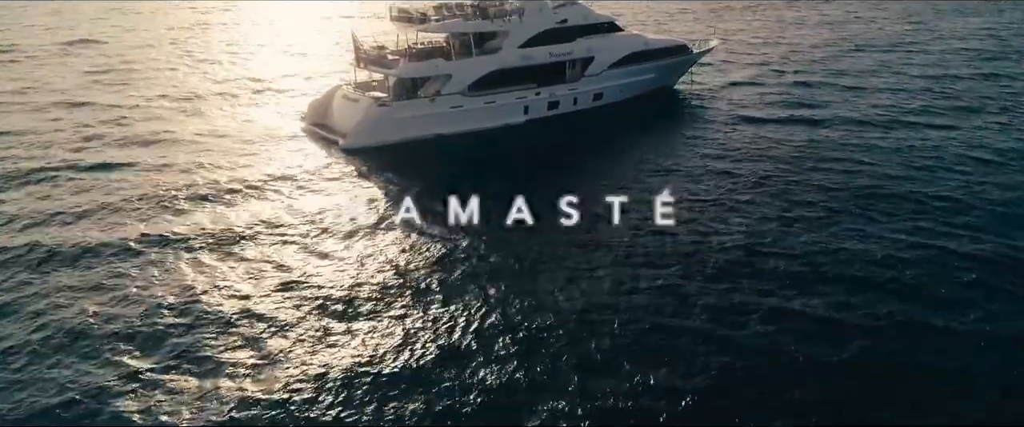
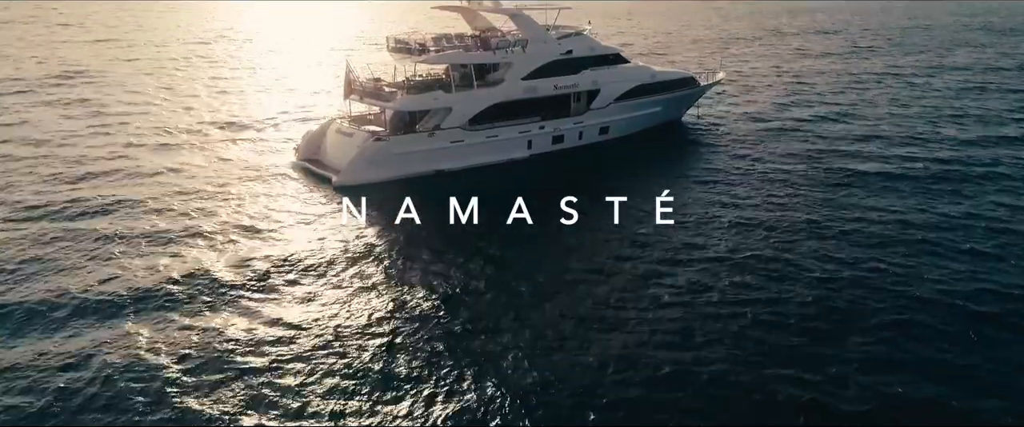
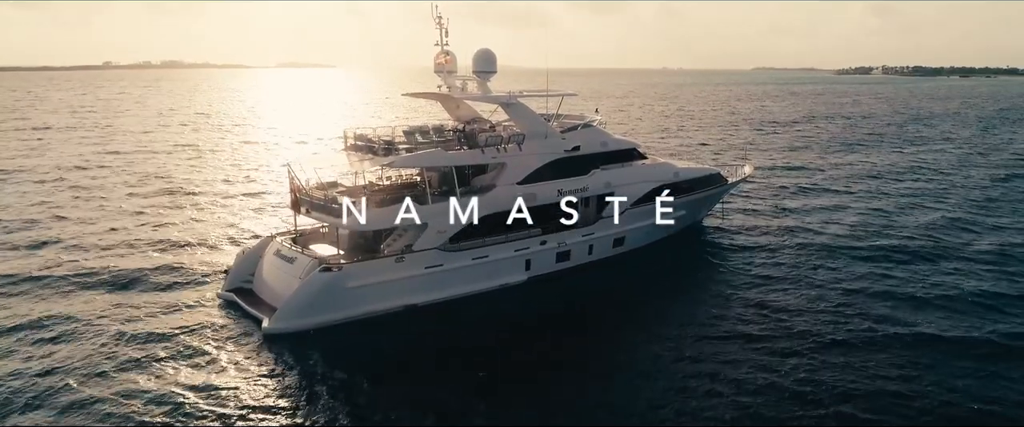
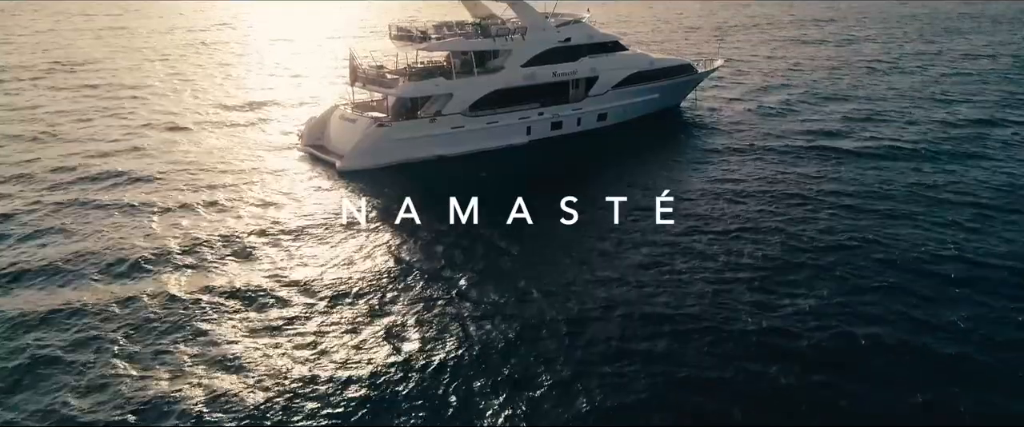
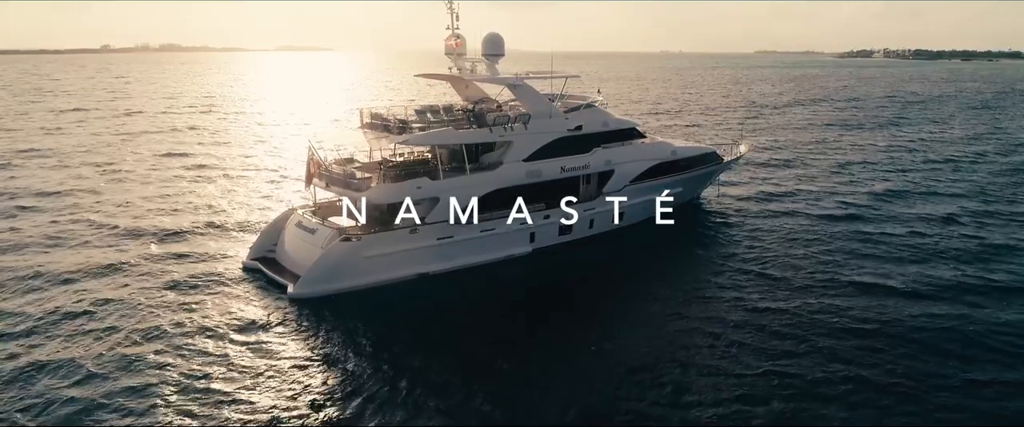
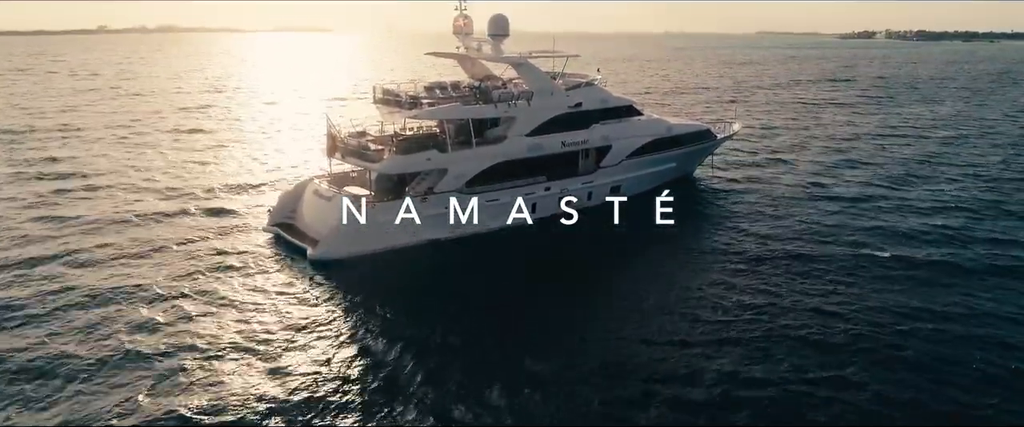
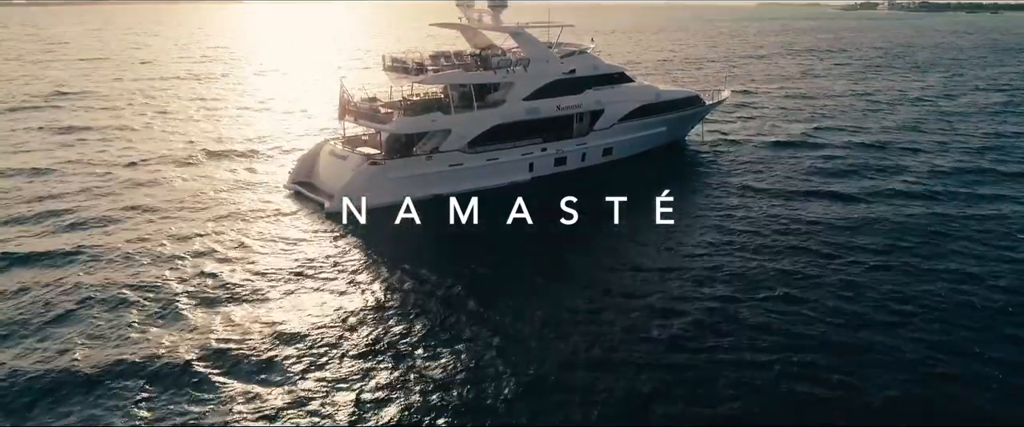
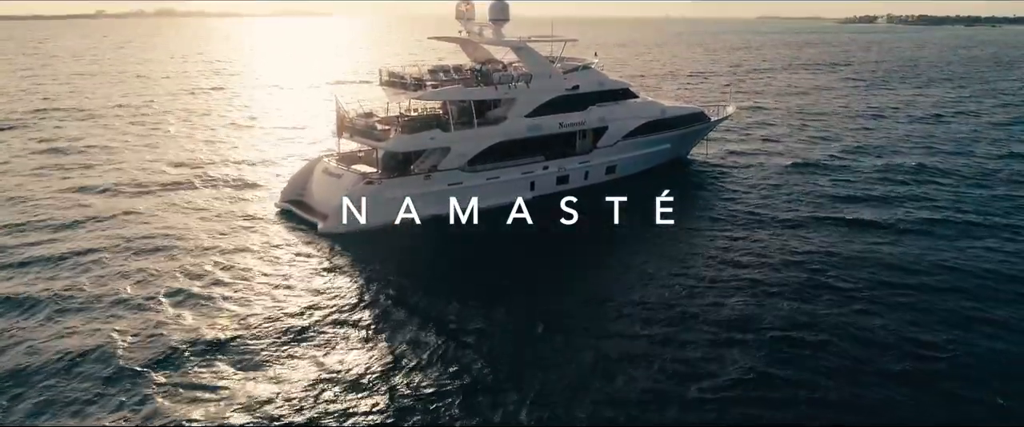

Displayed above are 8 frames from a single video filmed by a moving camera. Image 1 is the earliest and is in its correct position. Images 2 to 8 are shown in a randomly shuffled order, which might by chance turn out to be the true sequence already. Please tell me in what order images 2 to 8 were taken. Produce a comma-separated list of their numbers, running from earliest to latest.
4, 2, 7, 8, 6, 5, 3
